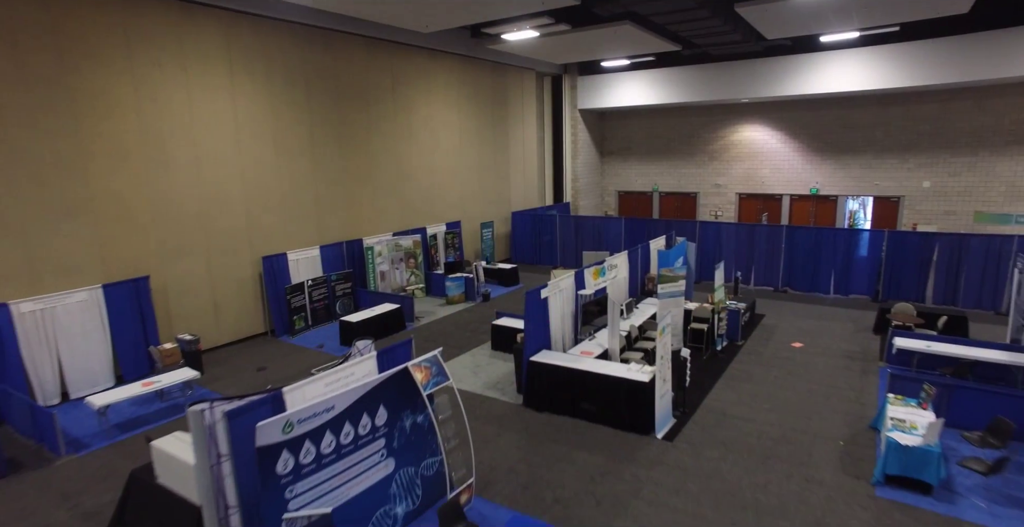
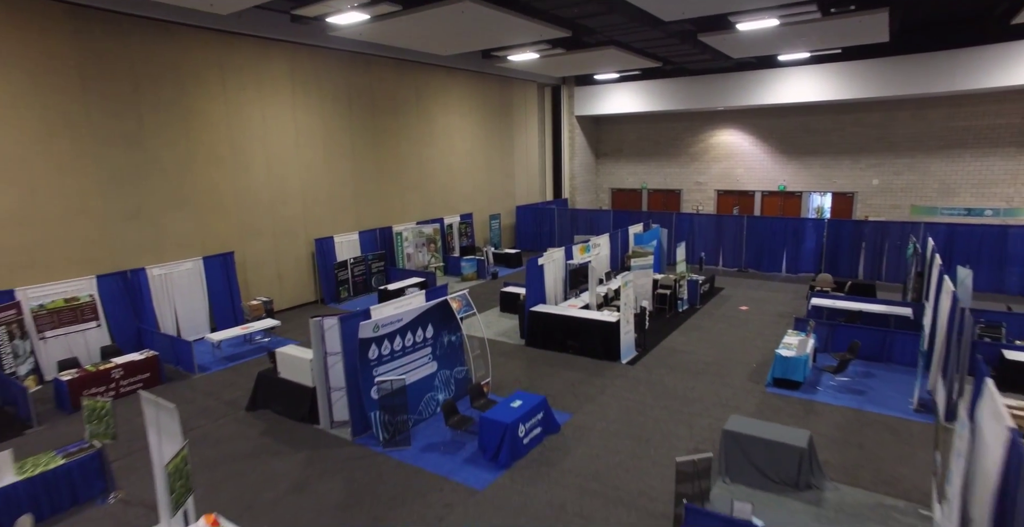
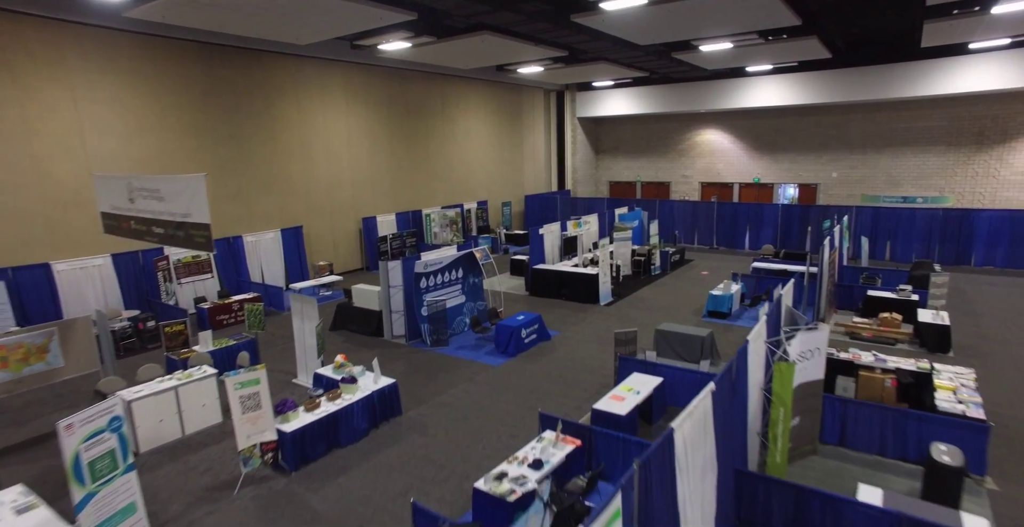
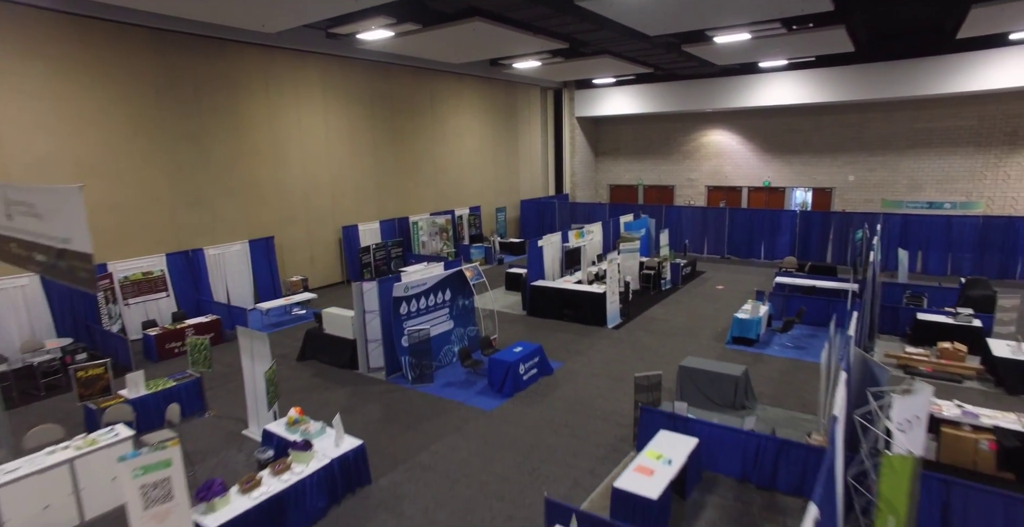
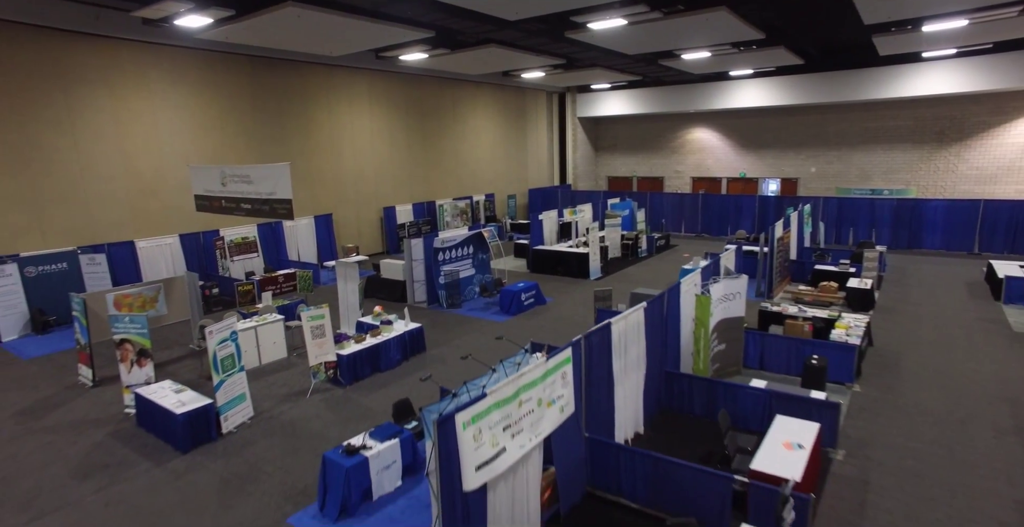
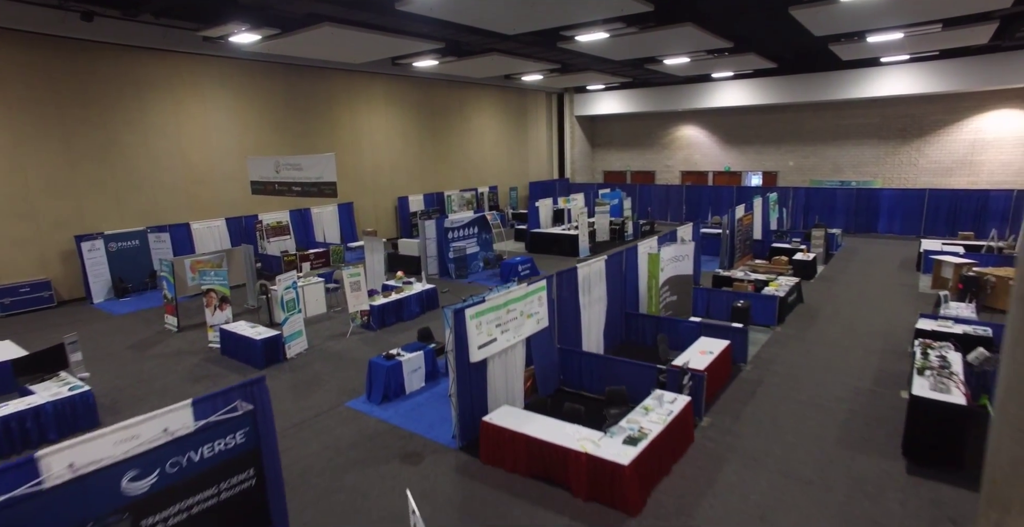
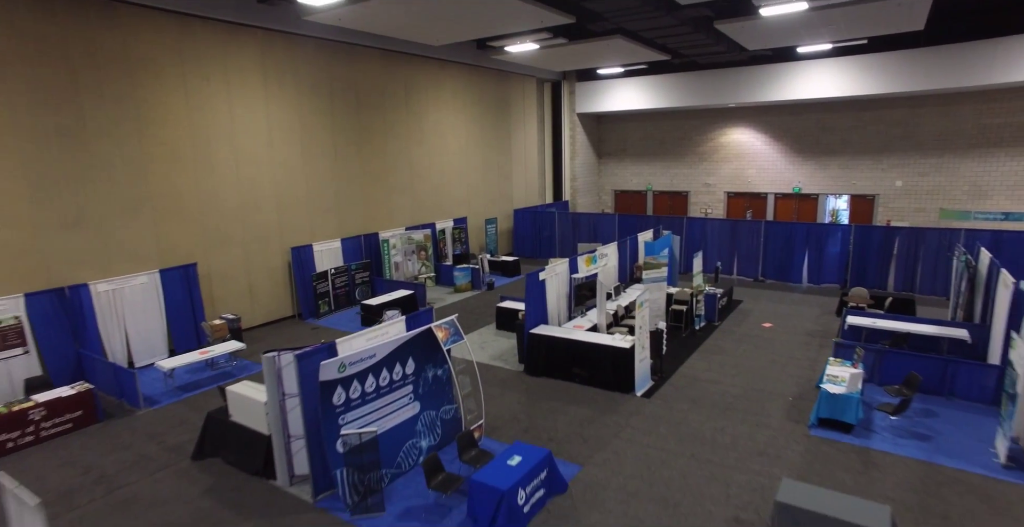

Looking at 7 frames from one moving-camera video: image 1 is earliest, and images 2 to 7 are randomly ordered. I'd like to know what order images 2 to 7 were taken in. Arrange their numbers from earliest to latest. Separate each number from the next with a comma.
7, 2, 4, 3, 5, 6
